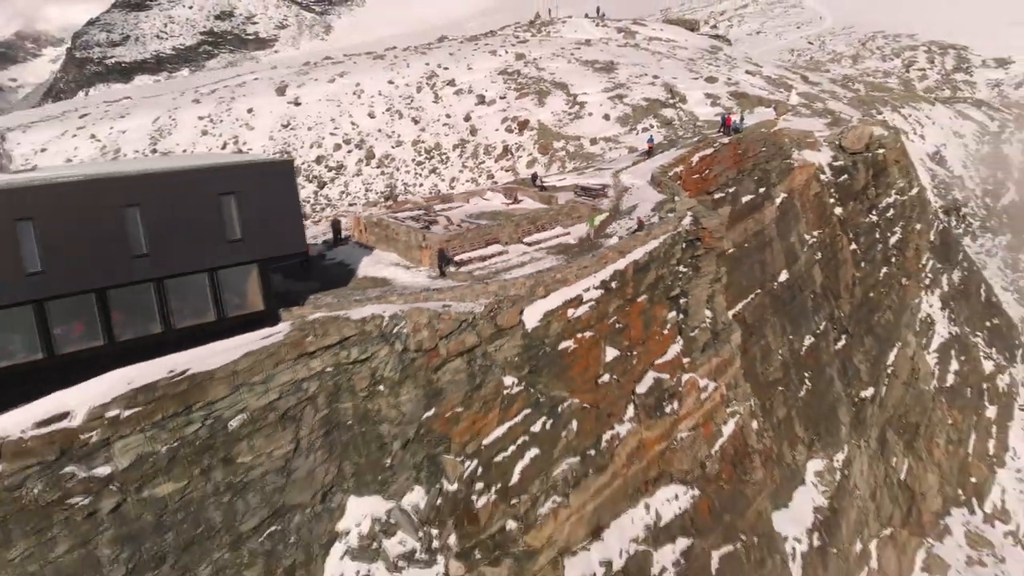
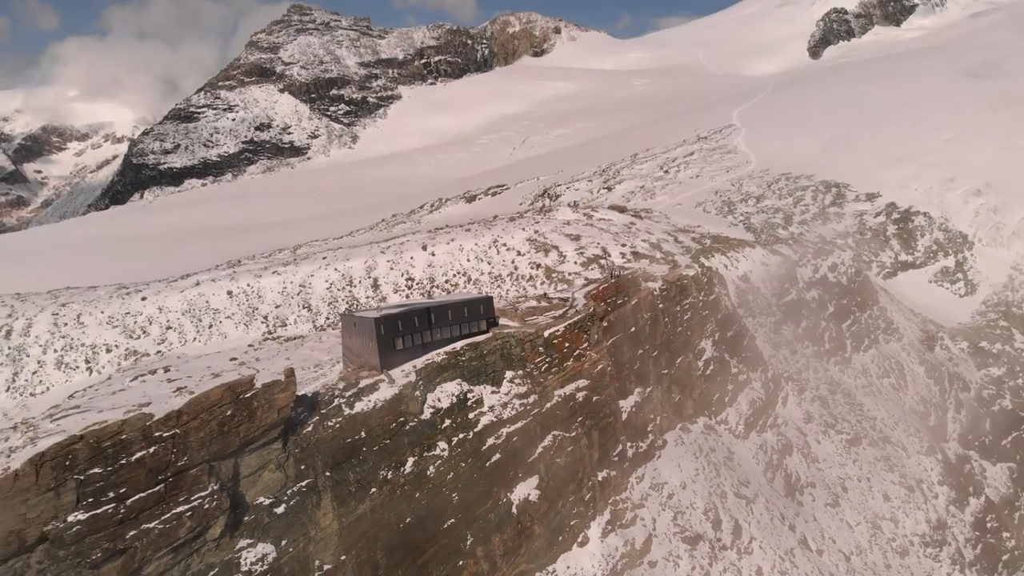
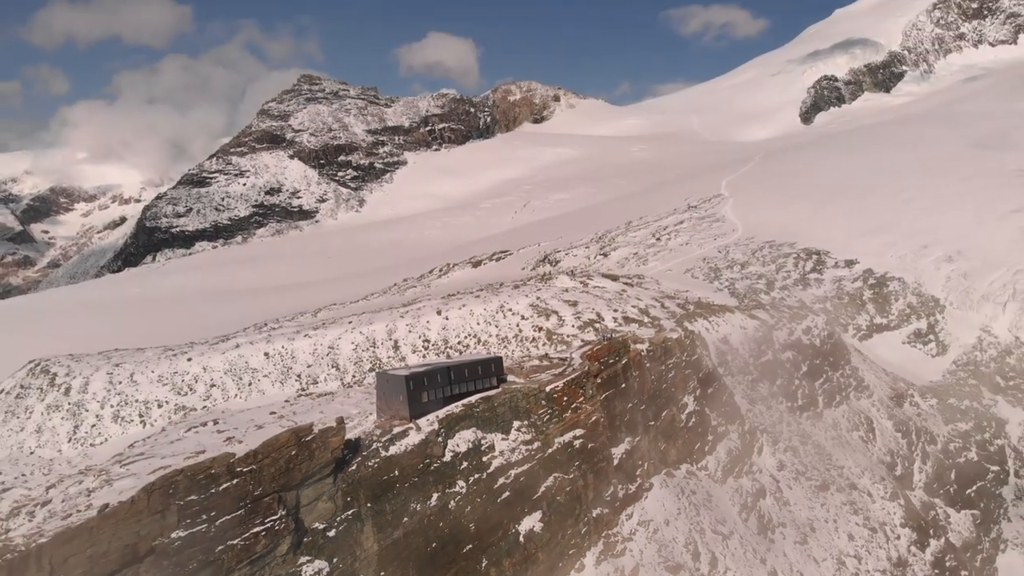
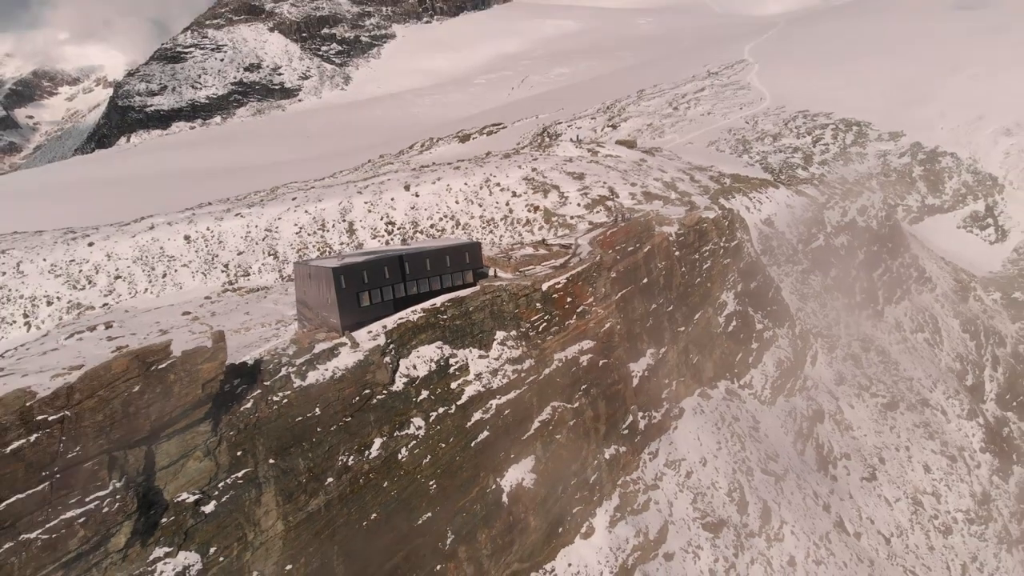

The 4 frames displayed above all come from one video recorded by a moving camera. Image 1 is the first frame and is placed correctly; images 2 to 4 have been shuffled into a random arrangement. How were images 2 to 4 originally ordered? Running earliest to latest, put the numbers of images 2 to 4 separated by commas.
4, 2, 3
